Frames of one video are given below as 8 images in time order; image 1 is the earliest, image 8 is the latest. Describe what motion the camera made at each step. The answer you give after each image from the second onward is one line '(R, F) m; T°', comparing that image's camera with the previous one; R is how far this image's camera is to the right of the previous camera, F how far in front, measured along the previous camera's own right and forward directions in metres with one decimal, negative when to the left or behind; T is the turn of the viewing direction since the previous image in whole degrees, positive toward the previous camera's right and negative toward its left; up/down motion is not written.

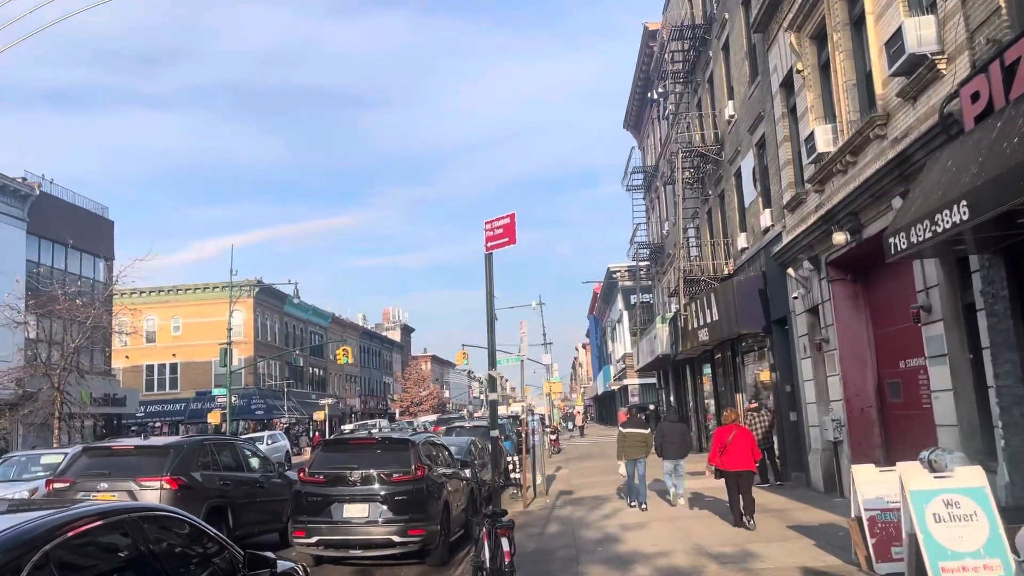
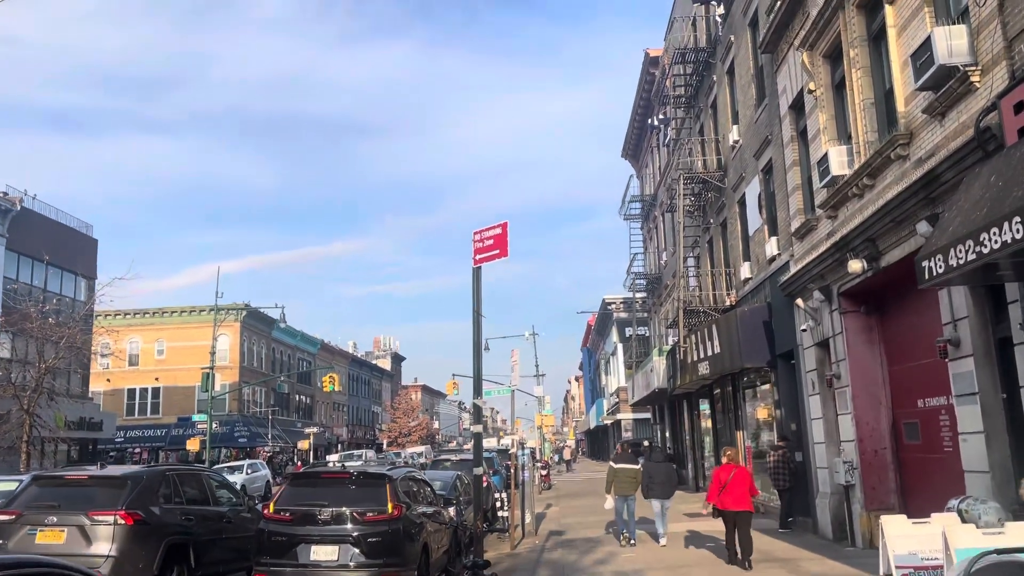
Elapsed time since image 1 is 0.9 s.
(0.0, +0.8) m; 0°
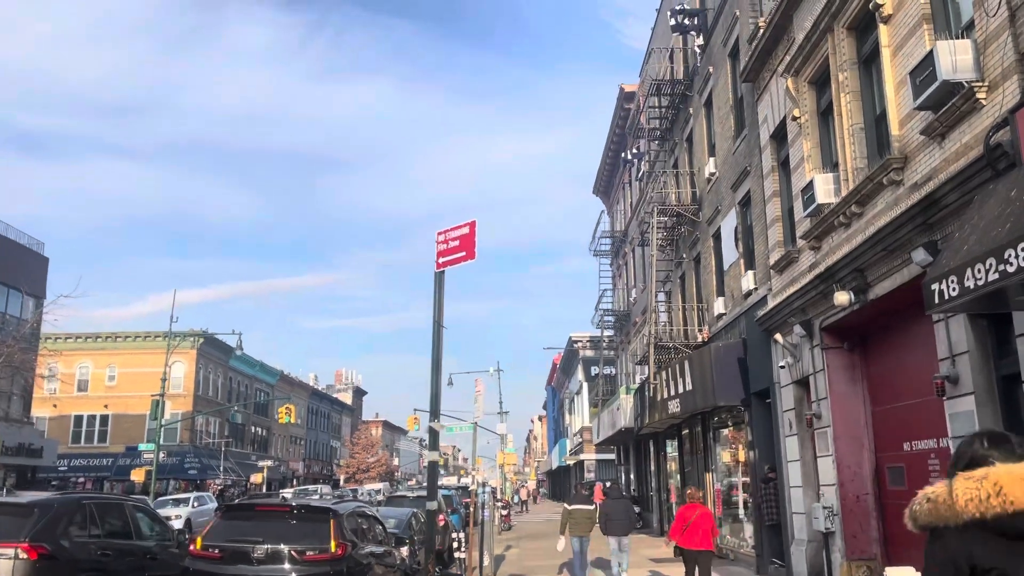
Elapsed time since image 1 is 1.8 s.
(0.0, +0.8) m; +2°
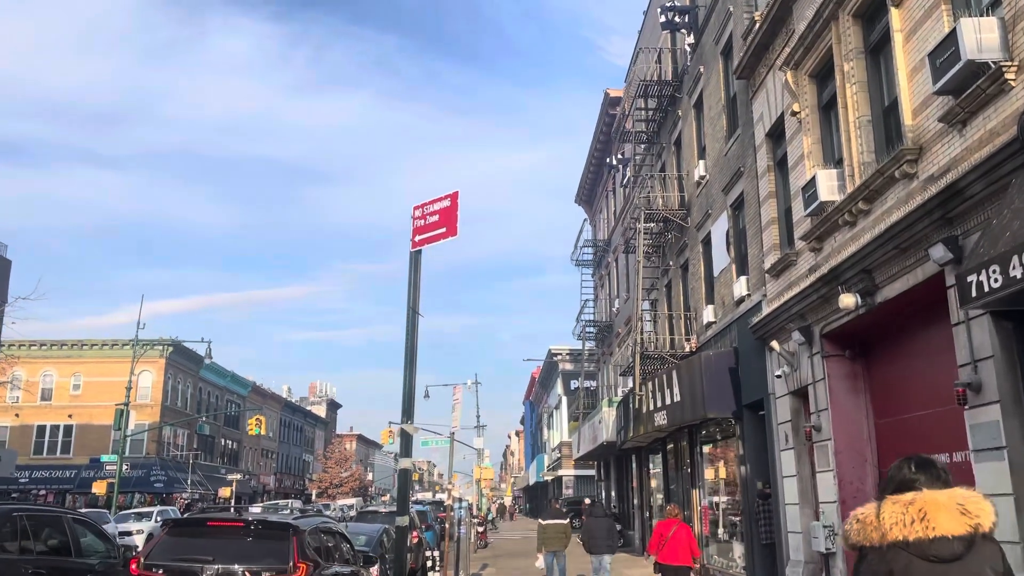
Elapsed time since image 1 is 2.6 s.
(-0.1, +0.8) m; +2°
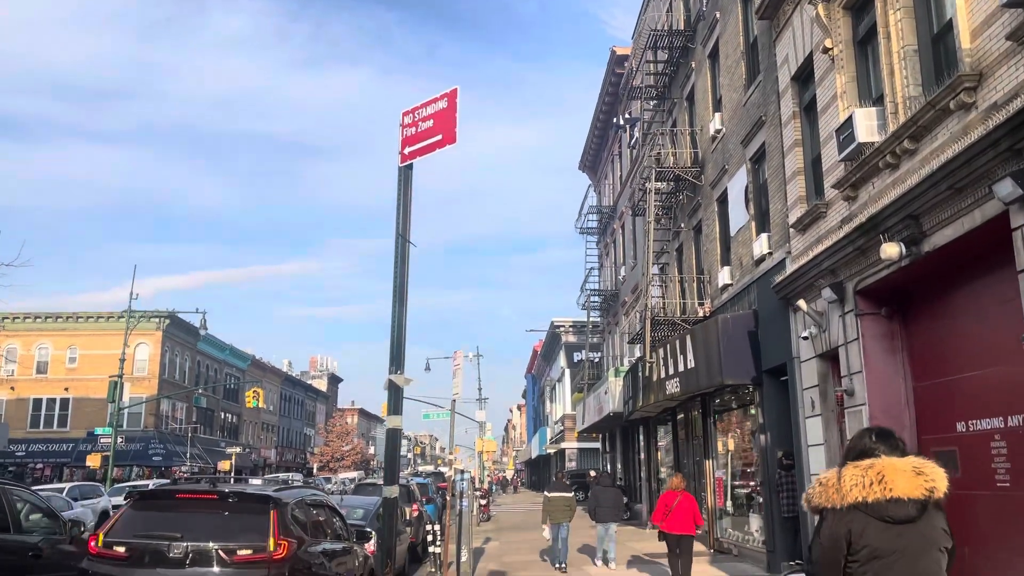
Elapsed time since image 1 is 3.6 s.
(-0.1, +0.9) m; 0°
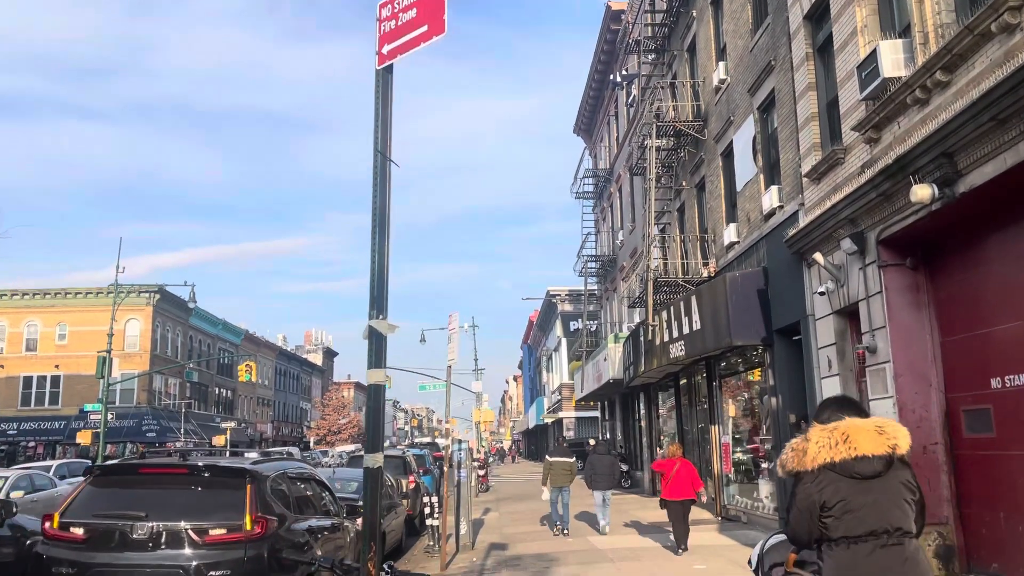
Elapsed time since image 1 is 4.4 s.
(0.0, +0.7) m; 0°
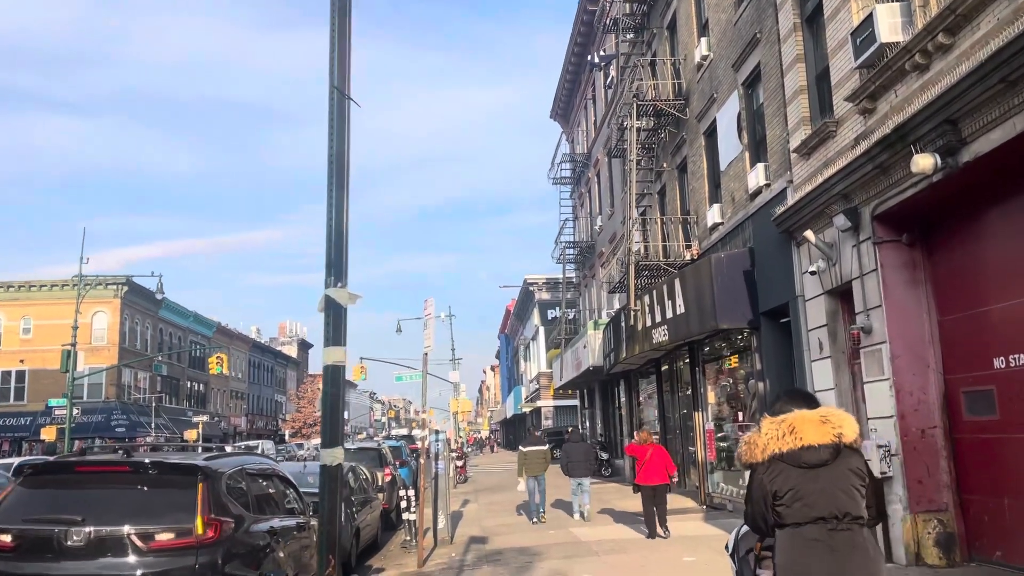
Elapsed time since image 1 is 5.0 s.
(0.0, +0.5) m; +2°
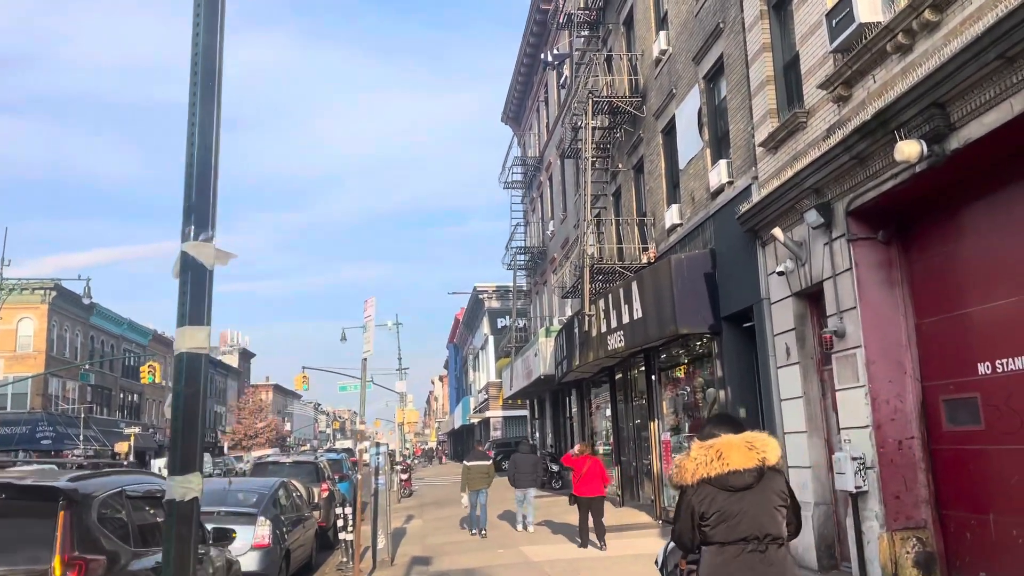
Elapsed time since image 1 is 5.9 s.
(0.0, +0.8) m; +4°
